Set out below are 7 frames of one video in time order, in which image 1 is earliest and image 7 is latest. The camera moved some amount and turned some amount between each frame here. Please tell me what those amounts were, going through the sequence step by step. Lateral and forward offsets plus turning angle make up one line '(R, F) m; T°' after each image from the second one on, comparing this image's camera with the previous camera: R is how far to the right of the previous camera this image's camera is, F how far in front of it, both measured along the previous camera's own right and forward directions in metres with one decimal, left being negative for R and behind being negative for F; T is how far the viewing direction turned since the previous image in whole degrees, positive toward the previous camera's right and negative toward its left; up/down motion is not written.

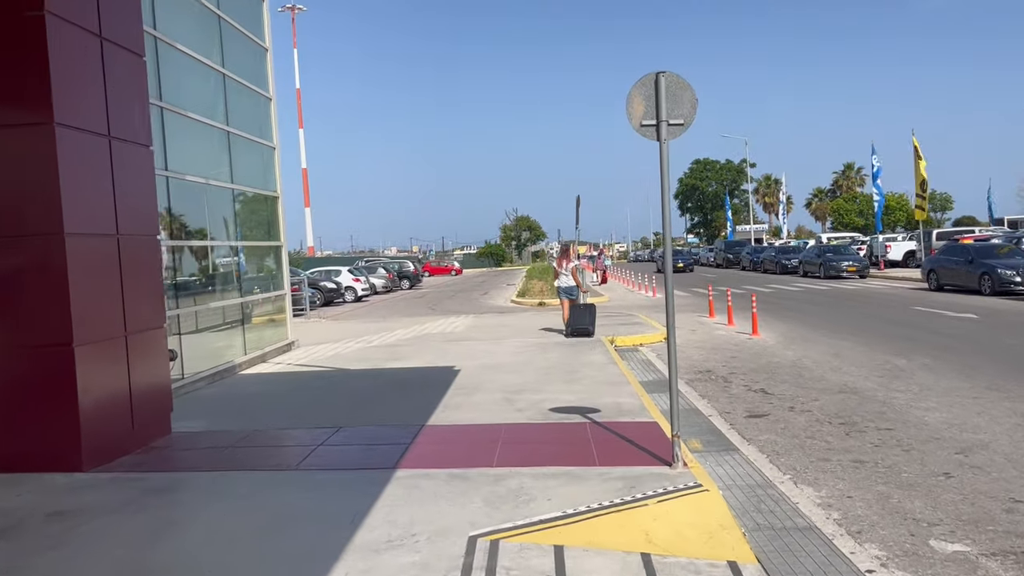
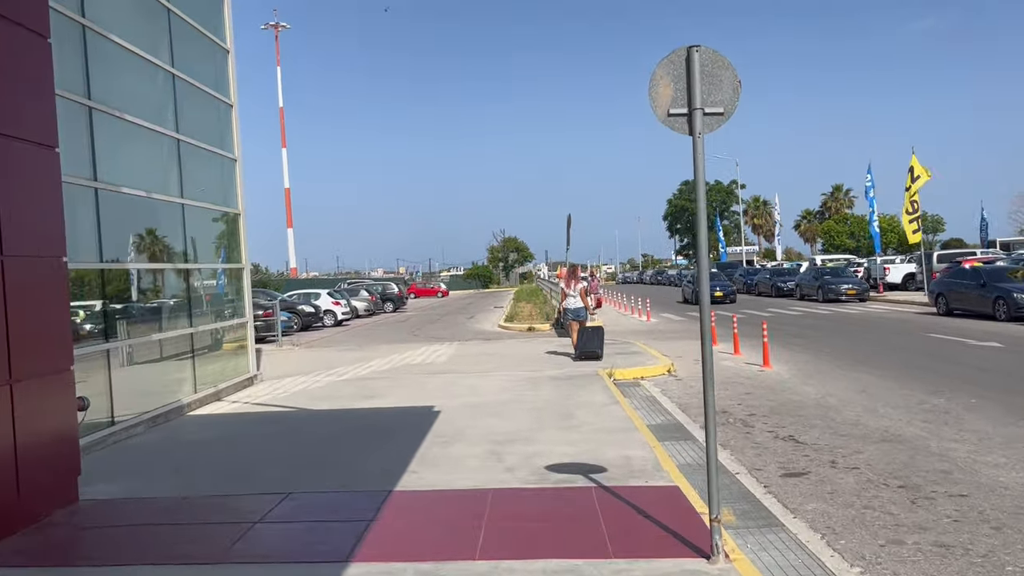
(0.0, +1.4) m; +1°
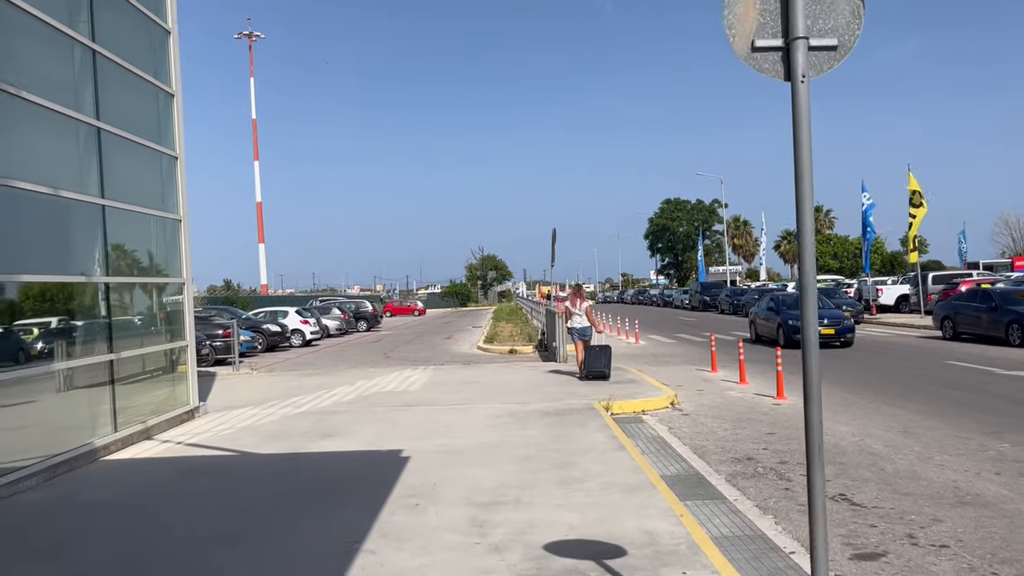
(-0.1, +1.6) m; +1°
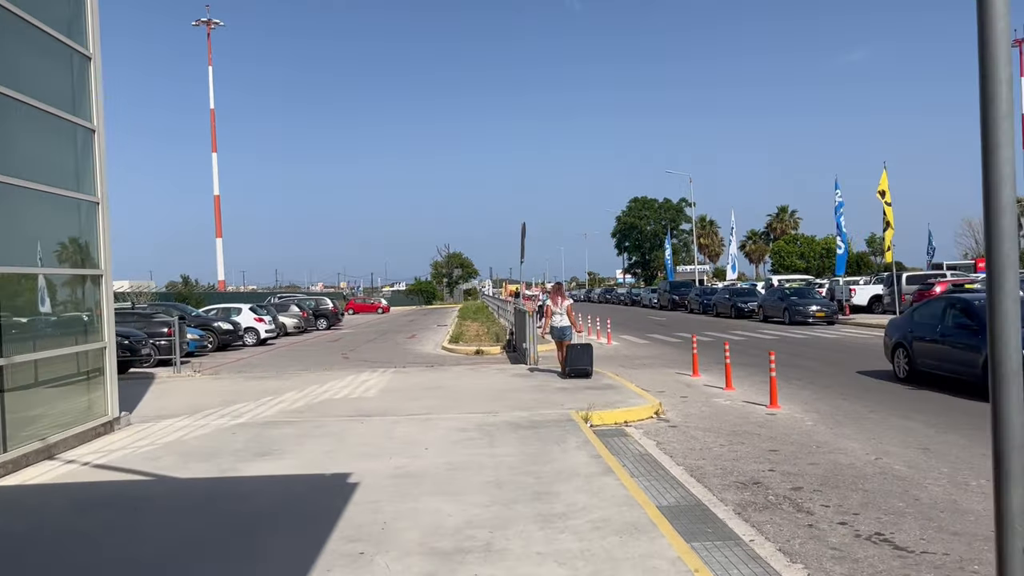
(0.0, +1.2) m; +2°
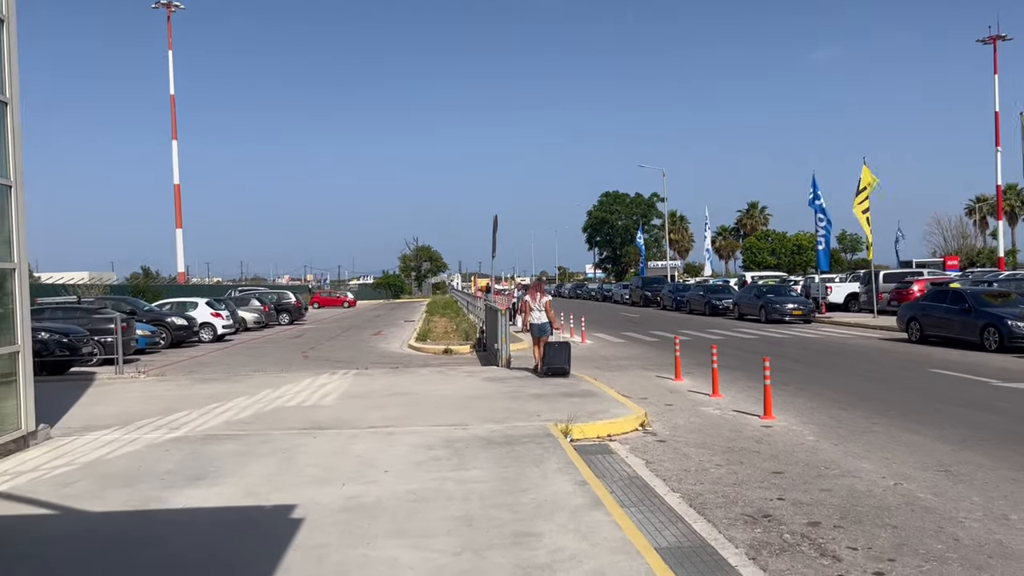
(0.0, +1.0) m; +2°
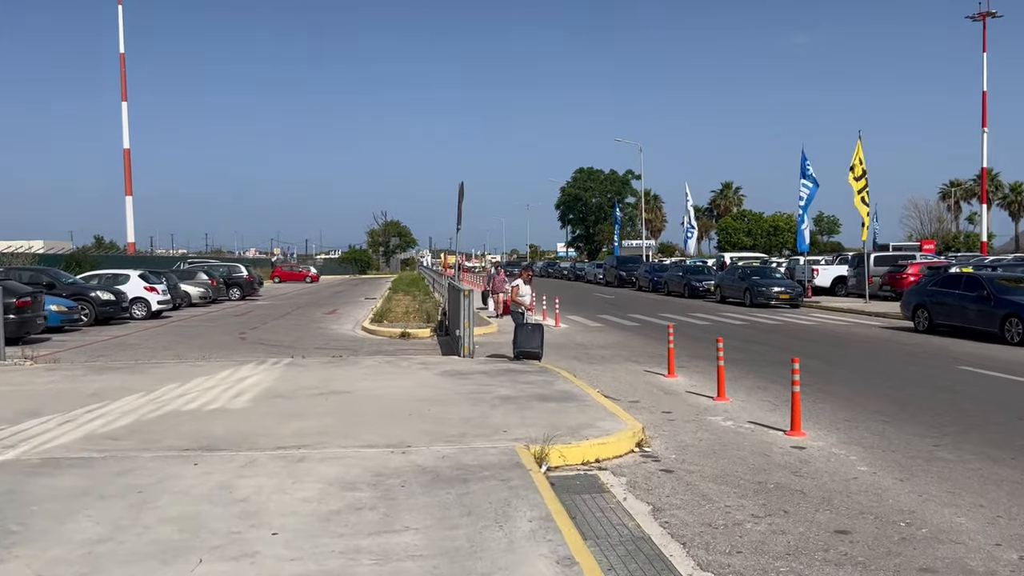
(+0.1, +2.3) m; +2°
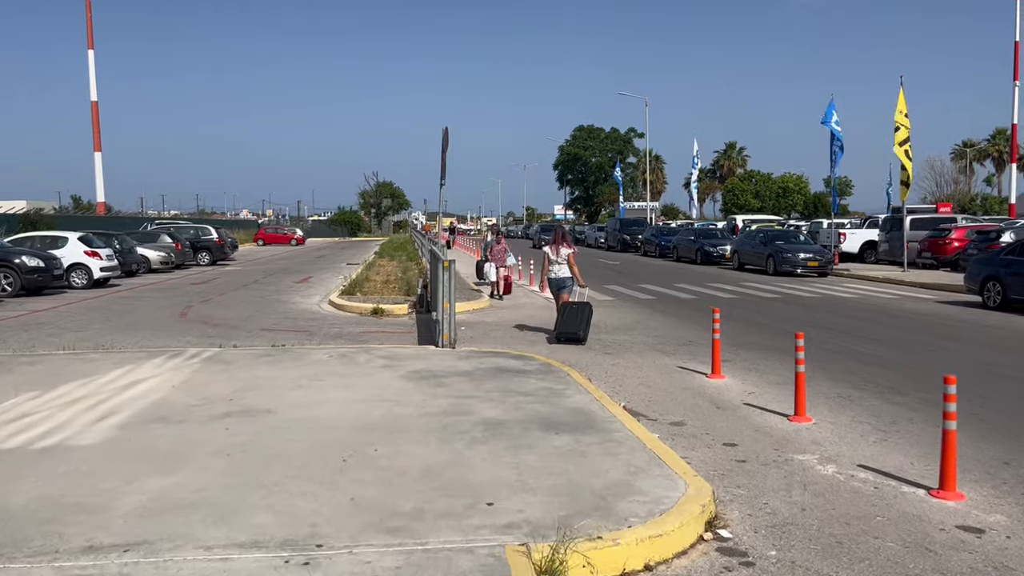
(0.0, +3.0) m; 0°
